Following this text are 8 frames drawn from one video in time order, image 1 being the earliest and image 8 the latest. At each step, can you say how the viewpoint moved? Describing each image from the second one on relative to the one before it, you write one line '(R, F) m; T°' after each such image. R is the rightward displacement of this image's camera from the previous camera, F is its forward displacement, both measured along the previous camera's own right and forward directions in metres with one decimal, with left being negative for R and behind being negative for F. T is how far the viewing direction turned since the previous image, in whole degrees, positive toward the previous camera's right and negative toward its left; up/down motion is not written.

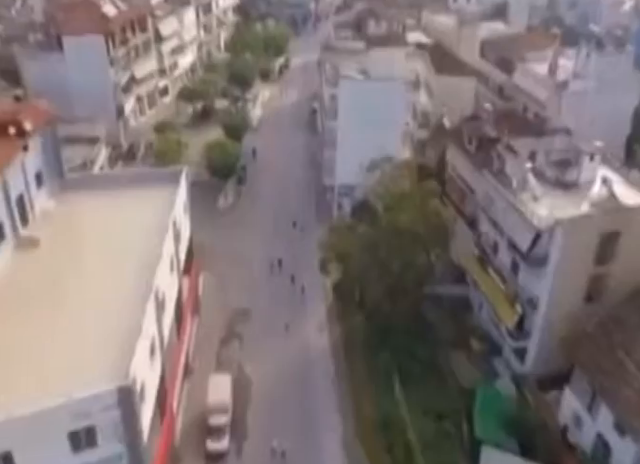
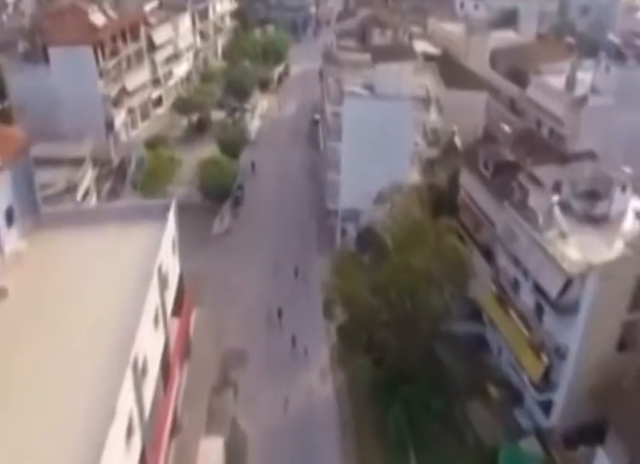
(-0.1, +2.3) m; 0°
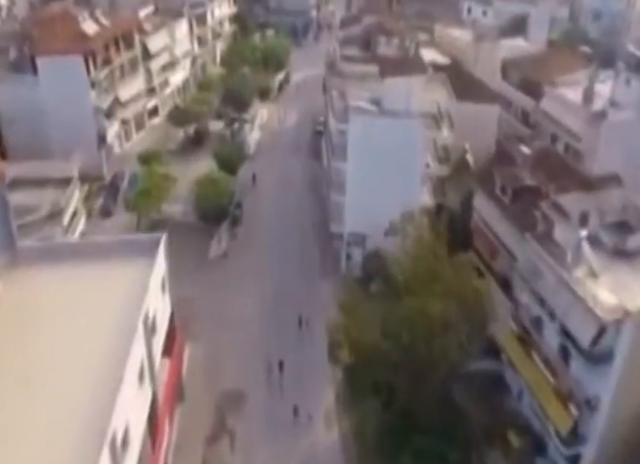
(-0.1, +1.9) m; 0°
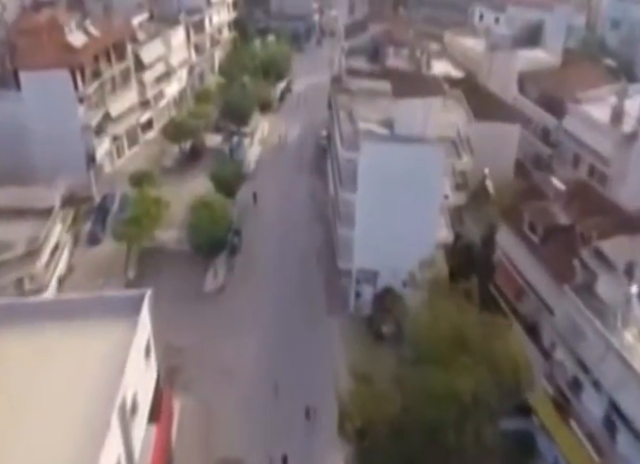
(-0.2, +2.5) m; 0°
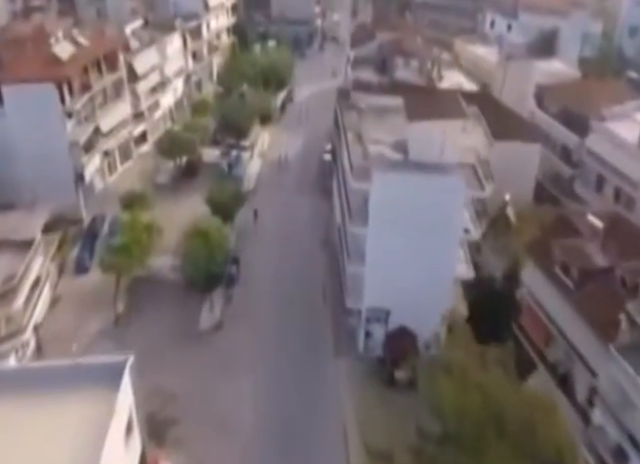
(-0.2, +2.3) m; 0°
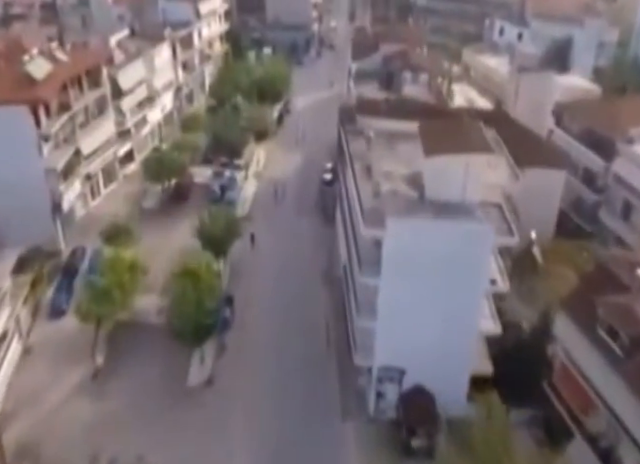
(-0.3, +2.8) m; 0°
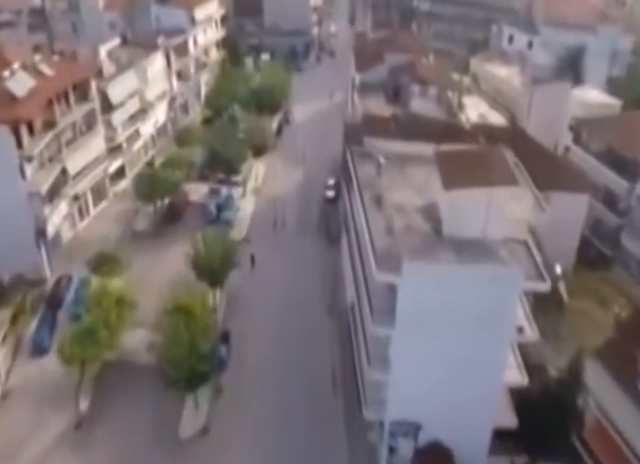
(-0.2, +2.0) m; 0°
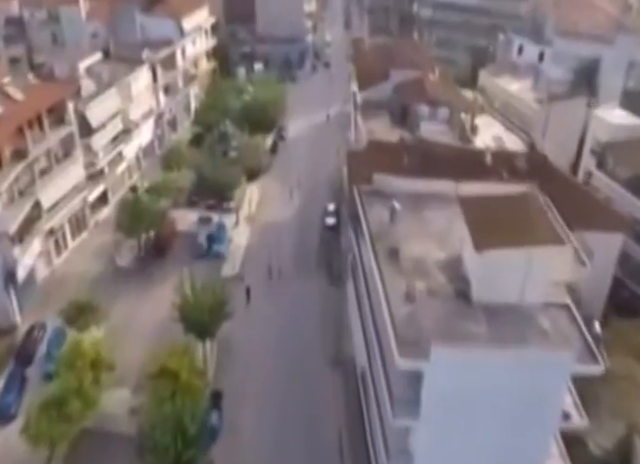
(-0.3, +2.7) m; +1°
